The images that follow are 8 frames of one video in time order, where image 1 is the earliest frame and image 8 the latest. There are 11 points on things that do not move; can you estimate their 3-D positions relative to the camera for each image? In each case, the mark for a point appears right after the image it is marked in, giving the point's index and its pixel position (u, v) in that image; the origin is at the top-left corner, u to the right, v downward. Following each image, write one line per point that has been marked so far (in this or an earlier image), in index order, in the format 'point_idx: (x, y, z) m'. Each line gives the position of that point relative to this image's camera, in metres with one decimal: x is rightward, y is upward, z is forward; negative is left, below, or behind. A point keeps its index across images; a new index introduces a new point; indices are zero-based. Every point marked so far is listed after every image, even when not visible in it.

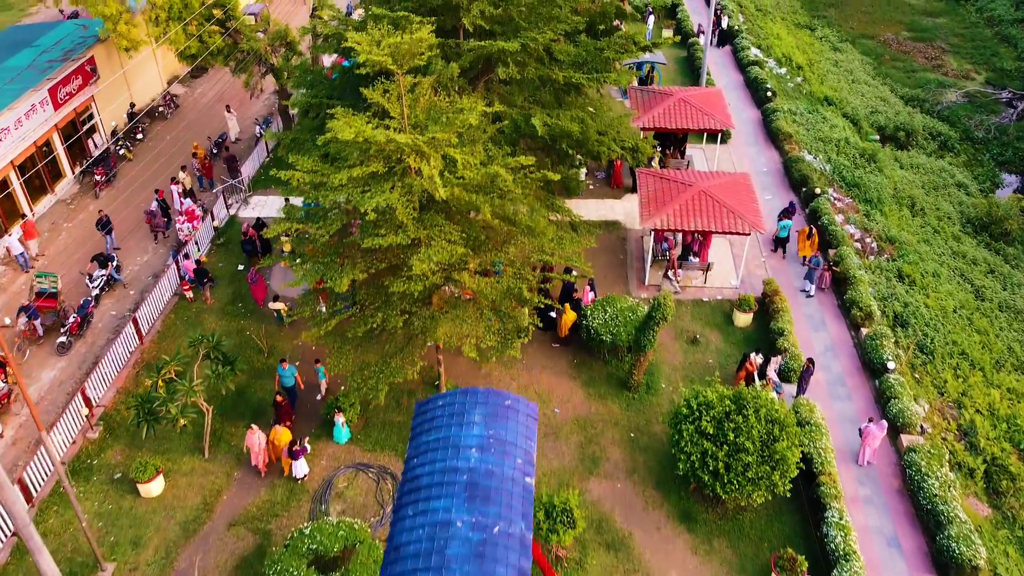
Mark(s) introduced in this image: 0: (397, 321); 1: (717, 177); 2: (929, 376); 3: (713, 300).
0: (-1.9, -0.6, +13.1) m
1: (+5.0, +2.7, +19.1) m
2: (+8.9, -1.9, +16.8) m
3: (+4.7, -0.3, +18.5) m
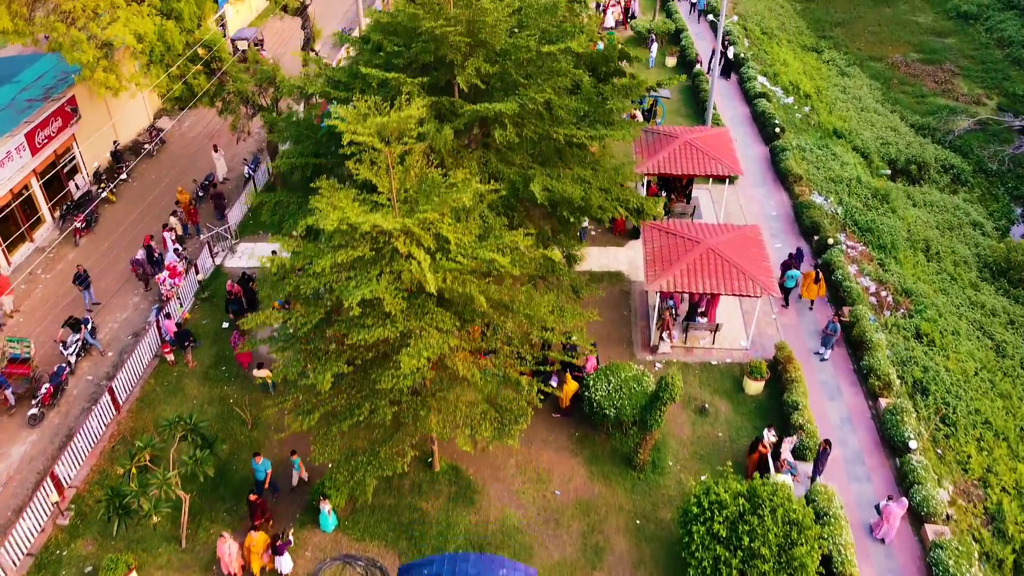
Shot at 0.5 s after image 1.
0: (-2.0, -2.0, +12.2) m
1: (+4.9, +1.3, +18.1) m
2: (+8.8, -3.3, +15.9) m
3: (+4.7, -1.7, +17.6) m
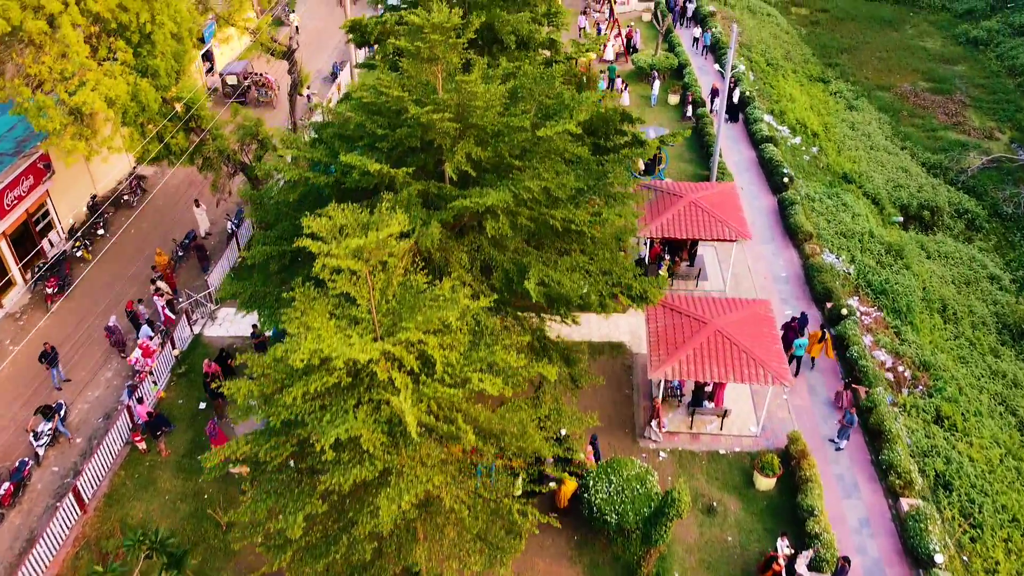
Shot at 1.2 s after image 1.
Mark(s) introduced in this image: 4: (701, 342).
0: (-2.1, -3.7, +11.1) m
1: (+4.8, -0.5, +17.0) m
2: (+8.7, -5.1, +14.8) m
3: (+4.6, -3.5, +16.5) m
4: (+3.9, -1.1, +16.2) m
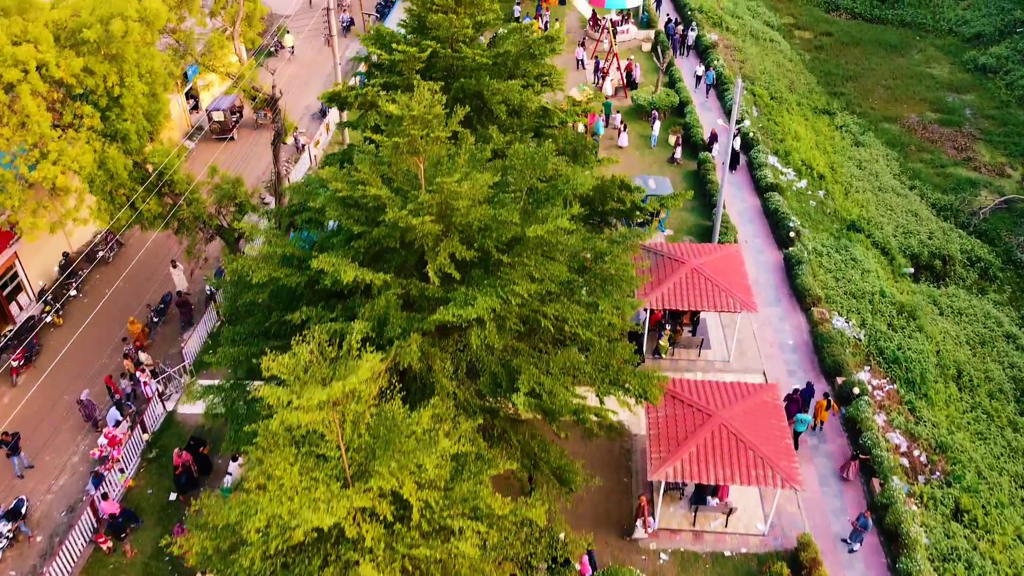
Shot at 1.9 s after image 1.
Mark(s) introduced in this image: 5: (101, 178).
0: (-2.3, -5.5, +10.0) m
1: (+4.6, -2.2, +15.9) m
2: (+8.5, -6.8, +13.7) m
3: (+4.4, -5.2, +15.4) m
4: (+3.7, -2.9, +15.1) m
5: (-9.2, +2.5, +17.7) m
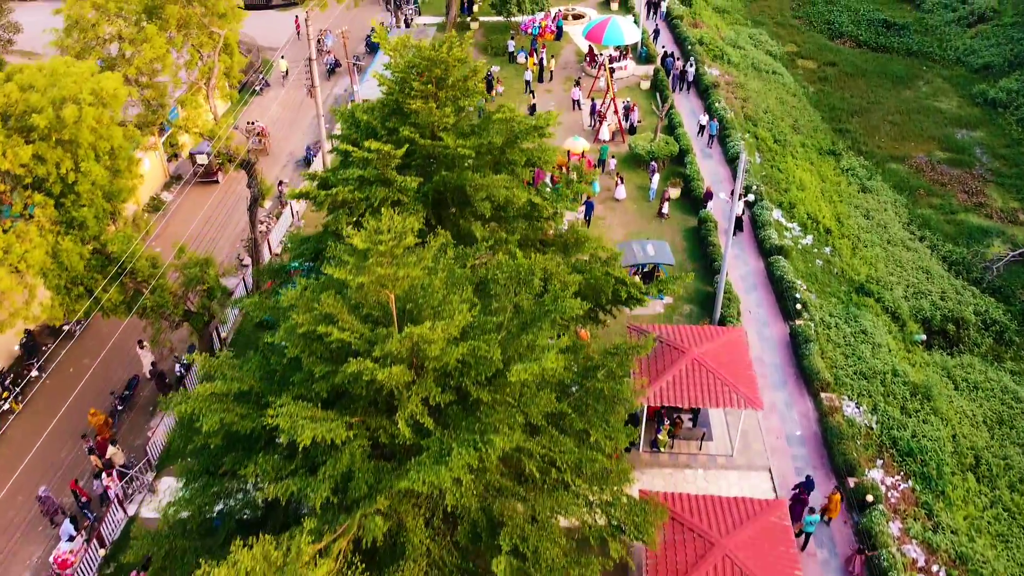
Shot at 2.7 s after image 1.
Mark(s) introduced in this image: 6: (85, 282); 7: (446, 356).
0: (-2.6, -7.6, +8.7) m
1: (+4.3, -4.4, +14.6) m
2: (+8.3, -8.9, +12.3) m
3: (+4.1, -7.4, +14.1) m
4: (+3.4, -5.0, +13.8) m
5: (-9.5, +0.4, +16.4) m
6: (-9.3, +0.1, +17.1) m
7: (-0.9, -1.0, +11.2) m
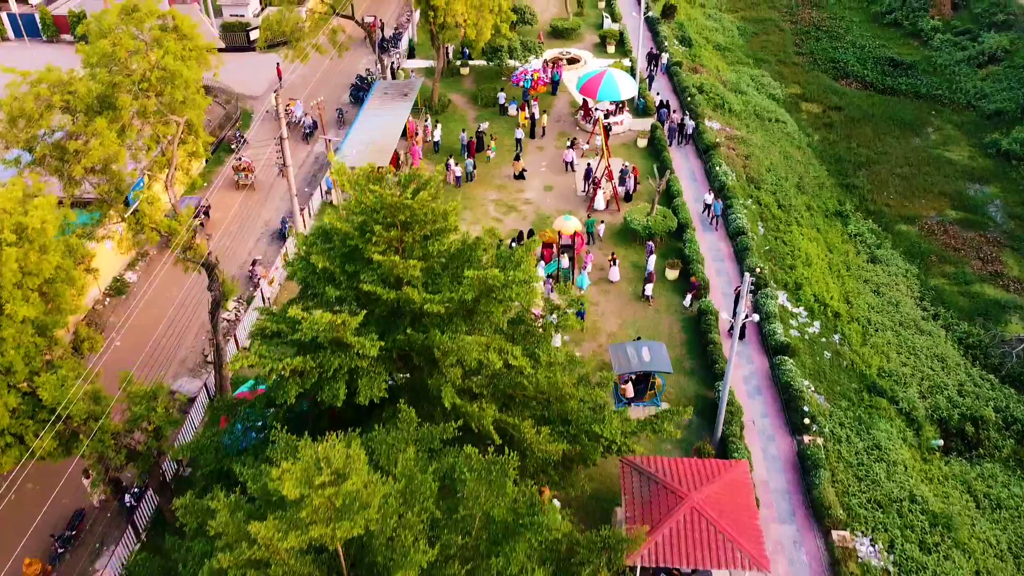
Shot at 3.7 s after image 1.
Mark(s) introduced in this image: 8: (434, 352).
0: (-3.0, -10.5, +6.9) m
1: (+3.9, -7.3, +12.8) m
2: (+7.8, -11.9, +10.6) m
3: (+3.7, -10.3, +12.3) m
4: (+3.0, -7.9, +12.0) m
5: (-9.9, -2.5, +14.6) m
6: (-9.7, -2.8, +15.3) m
7: (-1.4, -3.9, +9.4) m
8: (-1.3, -1.1, +13.0) m
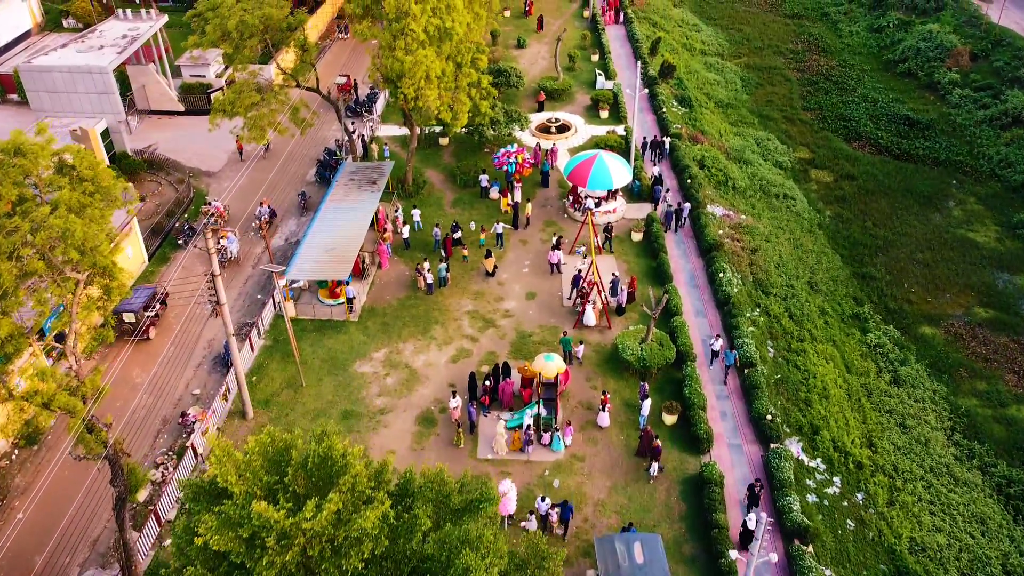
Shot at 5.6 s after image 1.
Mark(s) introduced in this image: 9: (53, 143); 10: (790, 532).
0: (-3.7, -14.7, +3.4) m
1: (+3.2, -11.5, +9.3) m
2: (+7.0, -16.1, +7.1) m
3: (+2.9, -14.5, +8.8) m
4: (+2.2, -12.1, +8.5) m
5: (-10.7, -6.8, +11.1) m
6: (-10.5, -7.0, +11.8) m
7: (-2.1, -8.1, +5.9) m
8: (-2.0, -5.3, +9.5) m
9: (-10.2, +3.3, +17.5) m
10: (+6.9, -6.0, +19.5) m
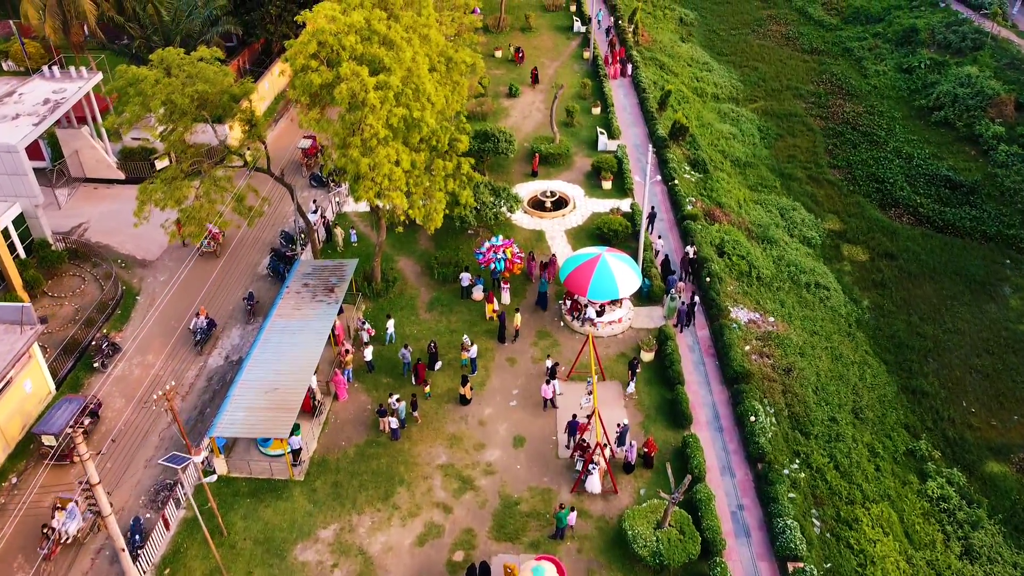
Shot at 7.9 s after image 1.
0: (-4.2, -18.9, -1.8) m
1: (+2.7, -15.7, +4.2) m
2: (+6.6, -20.3, +1.9) m
3: (+2.4, -18.7, +3.7) m
4: (+1.7, -16.3, +3.3) m
5: (-11.1, -10.9, +6.0) m
6: (-11.0, -11.1, +6.6) m
7: (-2.6, -12.3, +0.8) m
8: (-2.5, -9.5, +4.3) m
9: (-10.6, -0.9, +12.3) m
10: (+6.4, -10.2, +14.4) m
